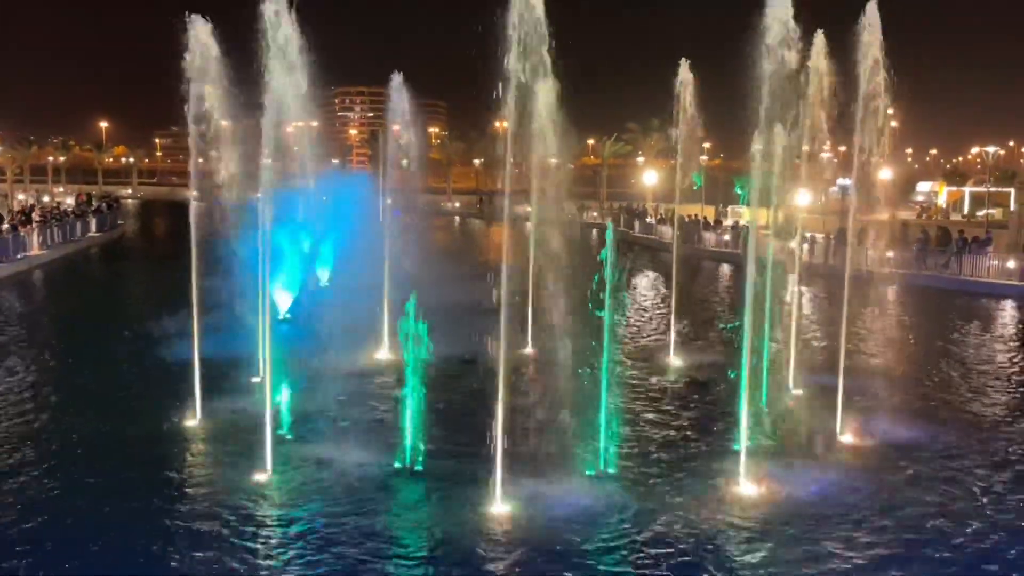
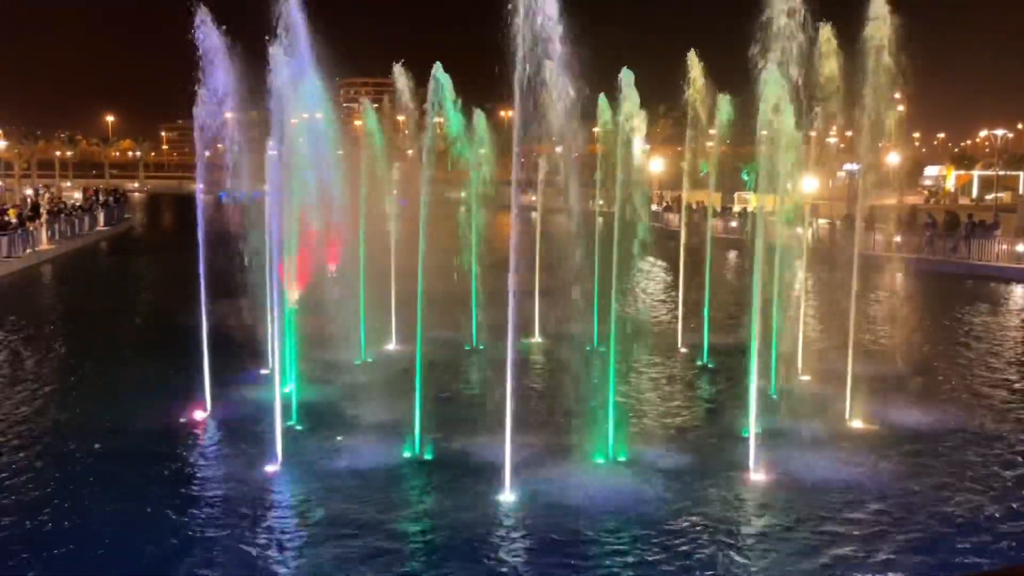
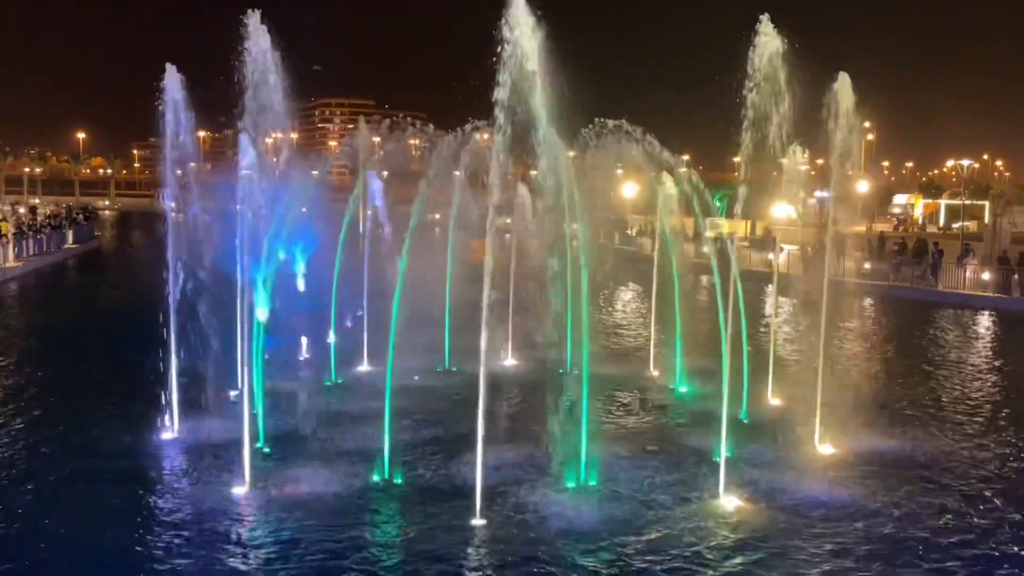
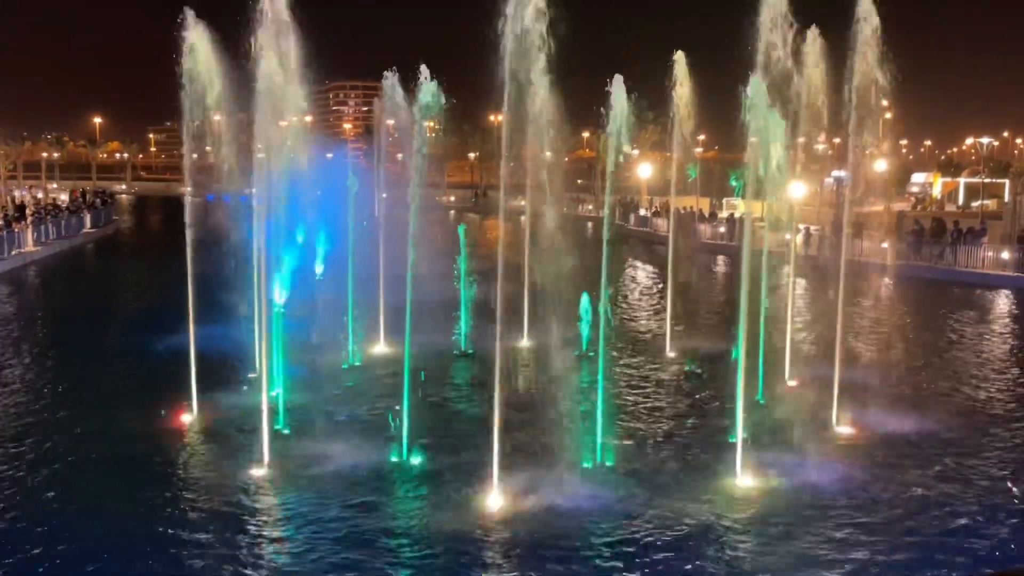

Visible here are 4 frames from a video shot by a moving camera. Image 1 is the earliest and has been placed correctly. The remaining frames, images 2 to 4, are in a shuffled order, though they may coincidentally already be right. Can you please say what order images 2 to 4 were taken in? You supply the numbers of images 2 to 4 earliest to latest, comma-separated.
4, 2, 3
